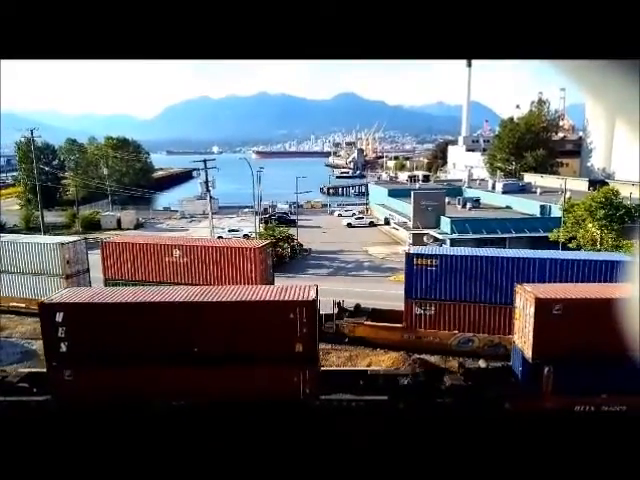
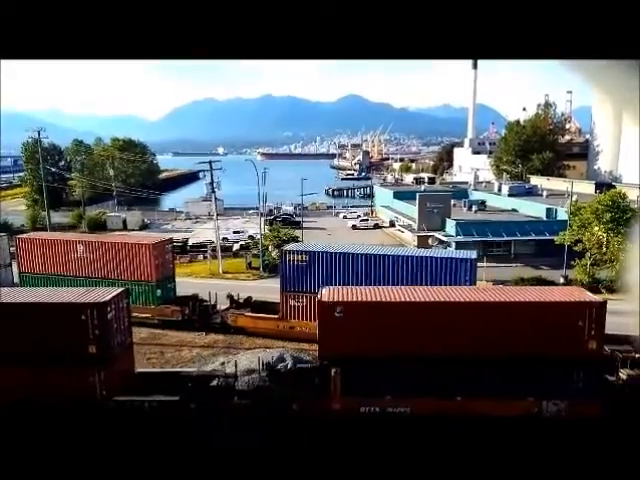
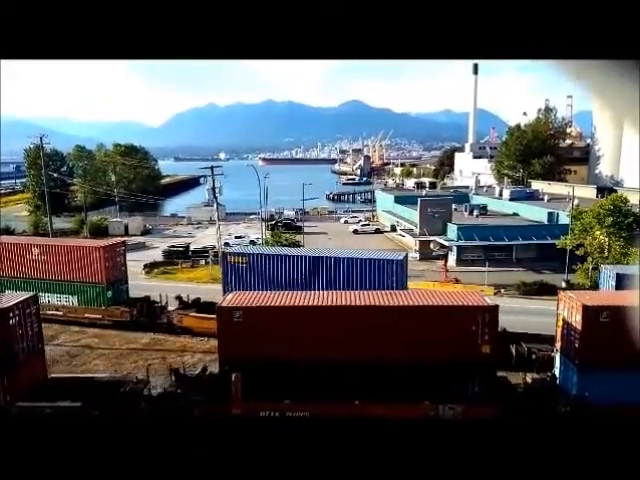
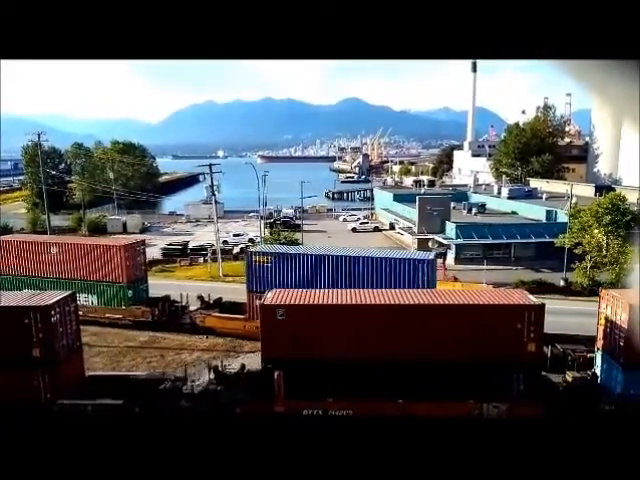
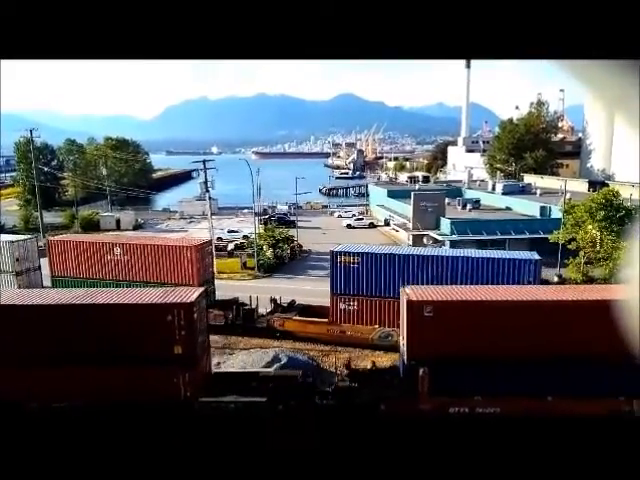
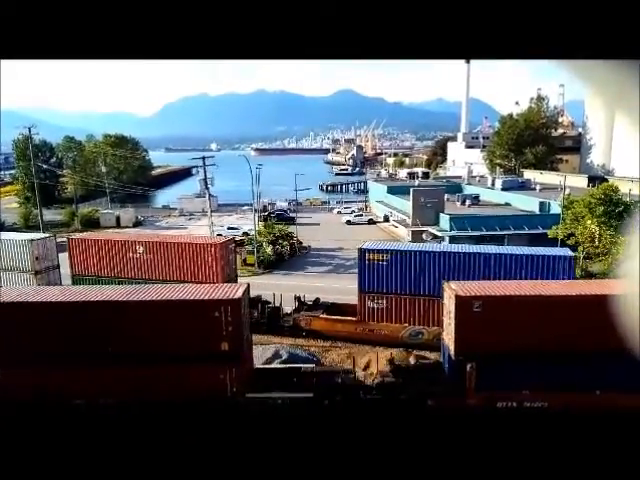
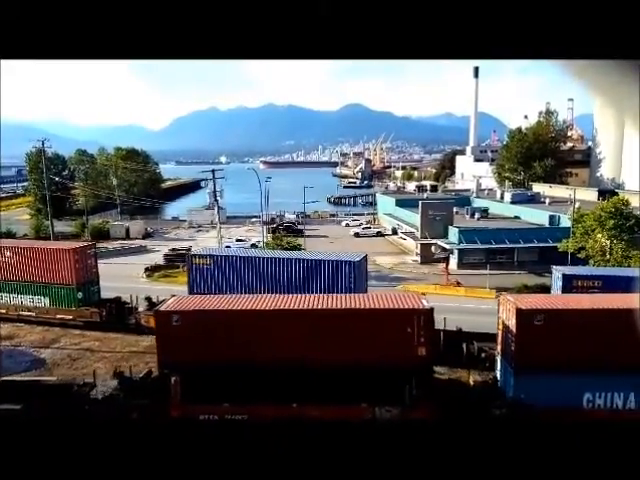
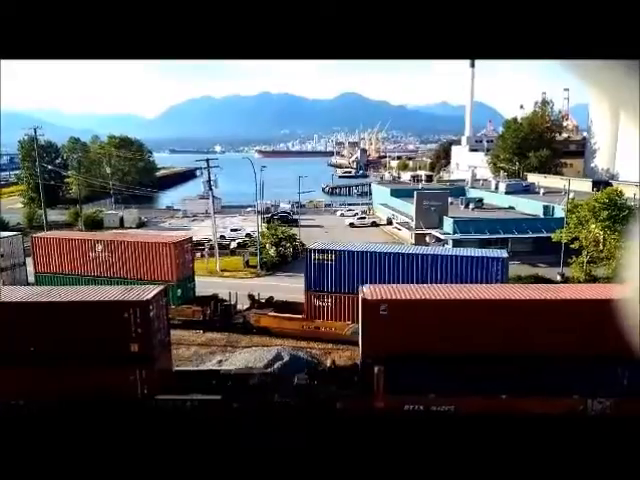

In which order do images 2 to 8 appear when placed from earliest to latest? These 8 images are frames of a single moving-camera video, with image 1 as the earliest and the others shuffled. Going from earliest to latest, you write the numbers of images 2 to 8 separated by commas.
6, 5, 8, 2, 4, 3, 7
